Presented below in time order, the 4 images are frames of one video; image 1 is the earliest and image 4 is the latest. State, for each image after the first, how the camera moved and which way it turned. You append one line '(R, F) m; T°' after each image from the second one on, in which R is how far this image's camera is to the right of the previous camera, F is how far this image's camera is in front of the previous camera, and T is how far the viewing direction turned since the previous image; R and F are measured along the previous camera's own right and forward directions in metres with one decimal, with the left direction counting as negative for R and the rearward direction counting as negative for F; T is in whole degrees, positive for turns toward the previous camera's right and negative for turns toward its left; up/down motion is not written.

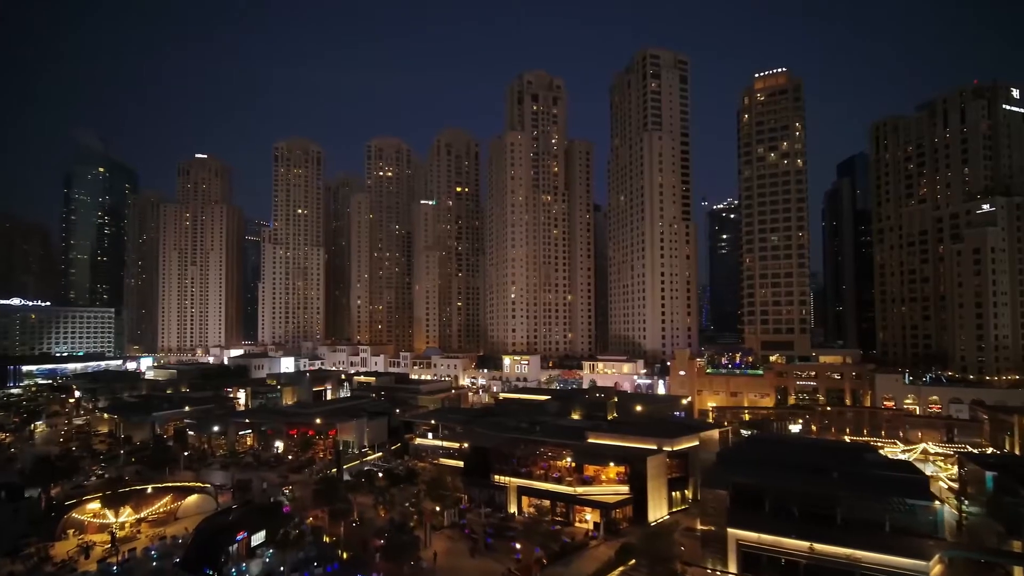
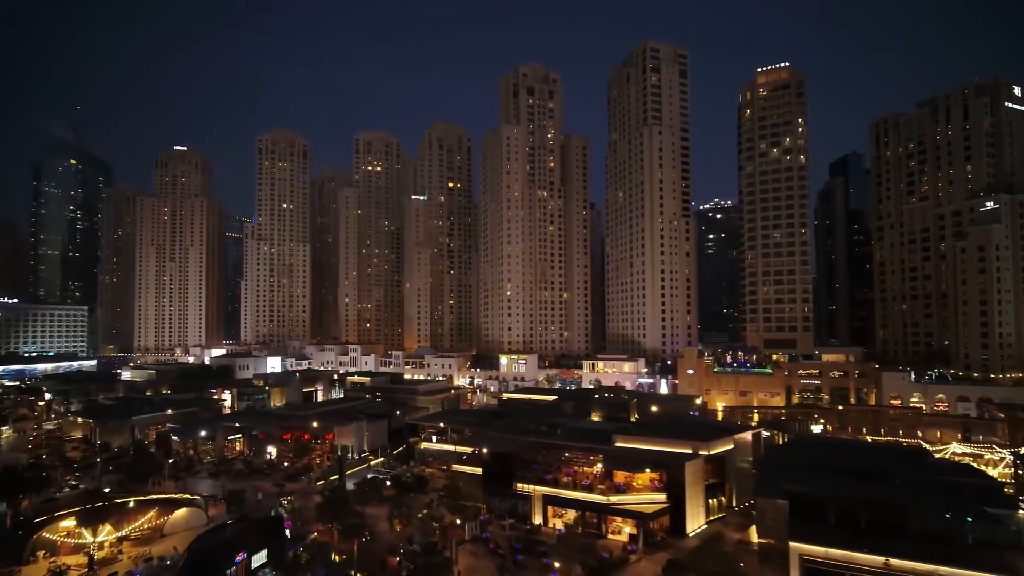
(-1.7, +1.9) m; +2°
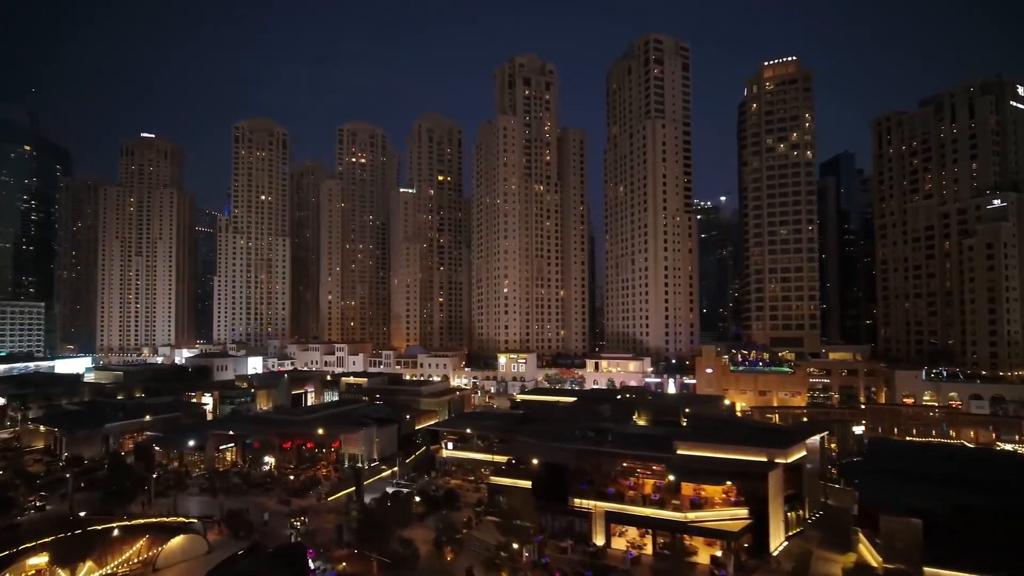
(-3.1, +2.8) m; +3°
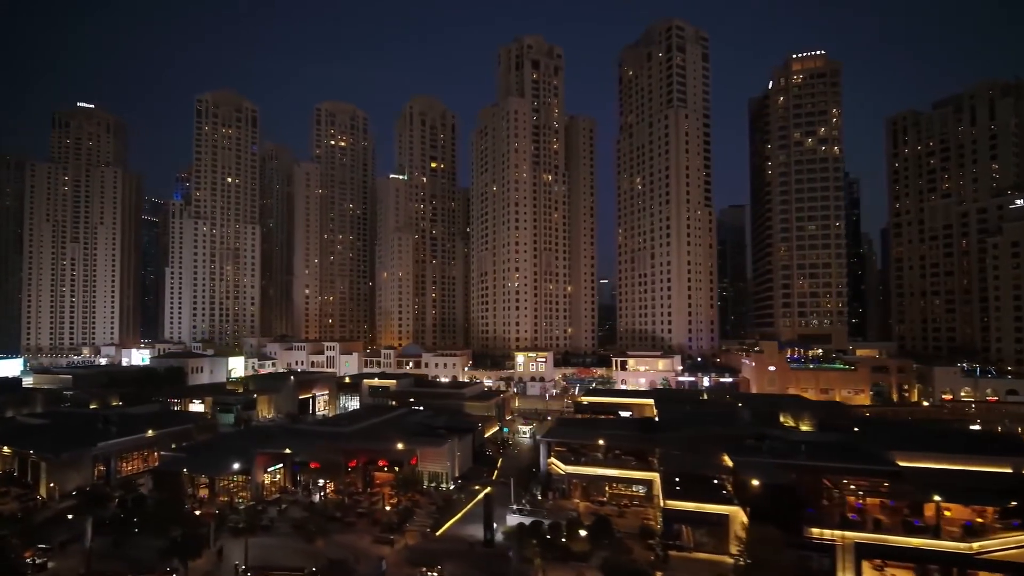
(-8.1, +5.1) m; +7°
